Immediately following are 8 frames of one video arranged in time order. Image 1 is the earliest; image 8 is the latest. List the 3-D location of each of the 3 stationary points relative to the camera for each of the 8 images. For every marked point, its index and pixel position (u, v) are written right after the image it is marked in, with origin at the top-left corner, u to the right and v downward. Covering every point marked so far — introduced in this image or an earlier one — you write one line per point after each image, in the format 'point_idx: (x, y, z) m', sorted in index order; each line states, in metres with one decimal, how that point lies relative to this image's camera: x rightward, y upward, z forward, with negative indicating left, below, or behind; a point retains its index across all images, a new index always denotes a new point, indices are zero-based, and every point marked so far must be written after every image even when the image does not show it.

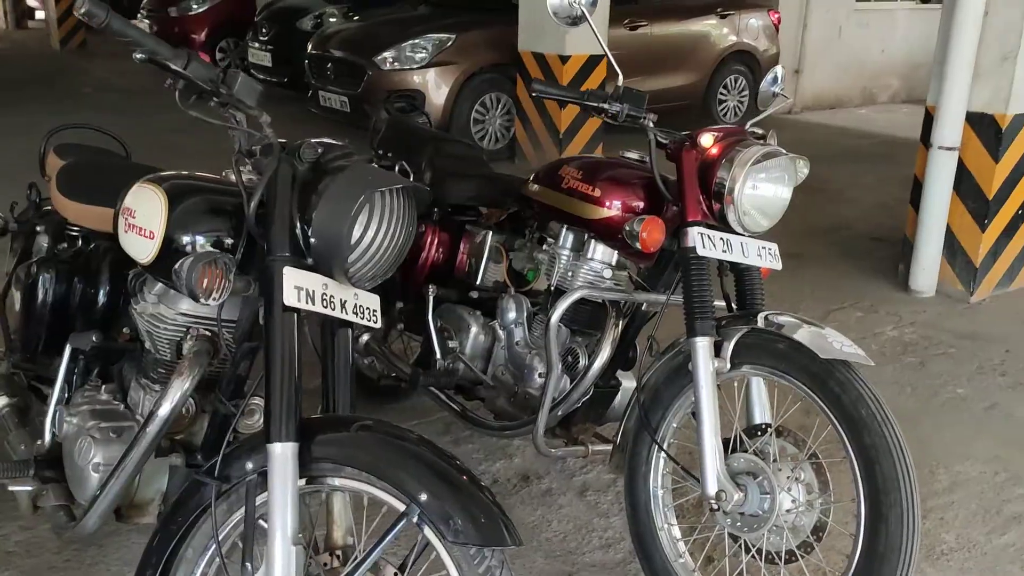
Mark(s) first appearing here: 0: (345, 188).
0: (-0.2, +0.2, +1.5) m
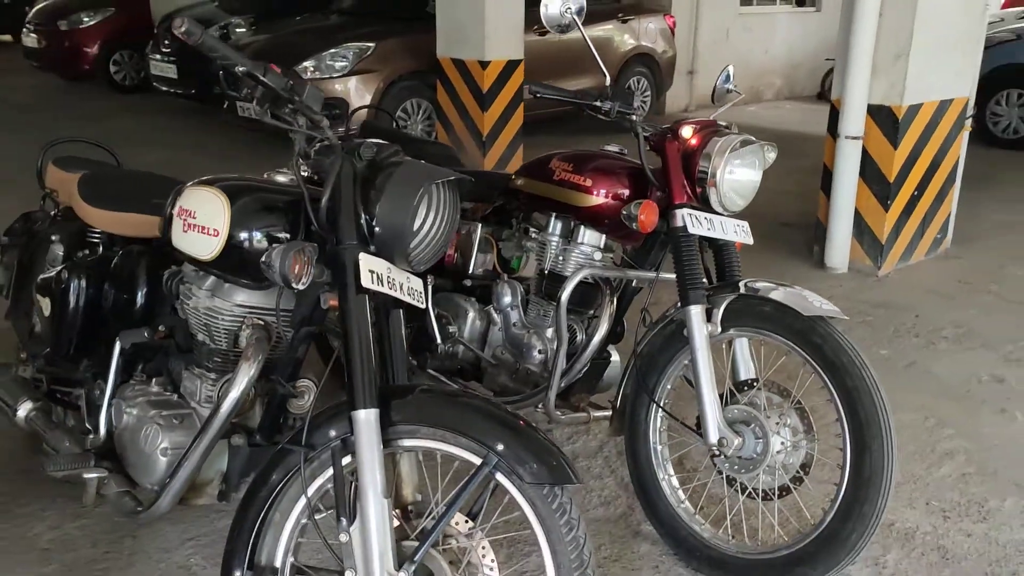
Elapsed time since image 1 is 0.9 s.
0: (-0.2, +0.2, +1.6) m
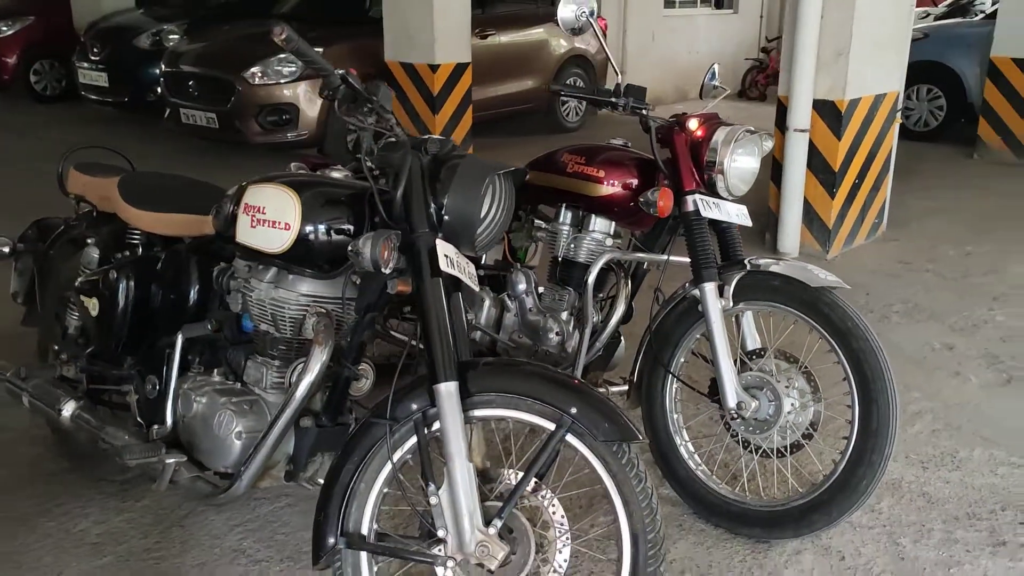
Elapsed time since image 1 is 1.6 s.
0: (-0.1, +0.2, +1.8) m
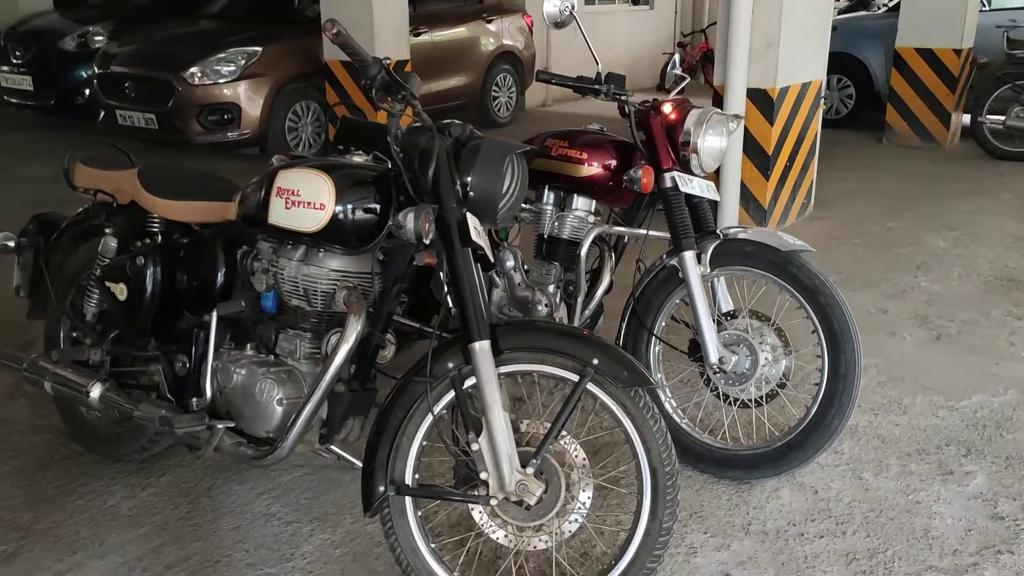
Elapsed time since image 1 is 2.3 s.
0: (0.0, +0.3, +2.0) m
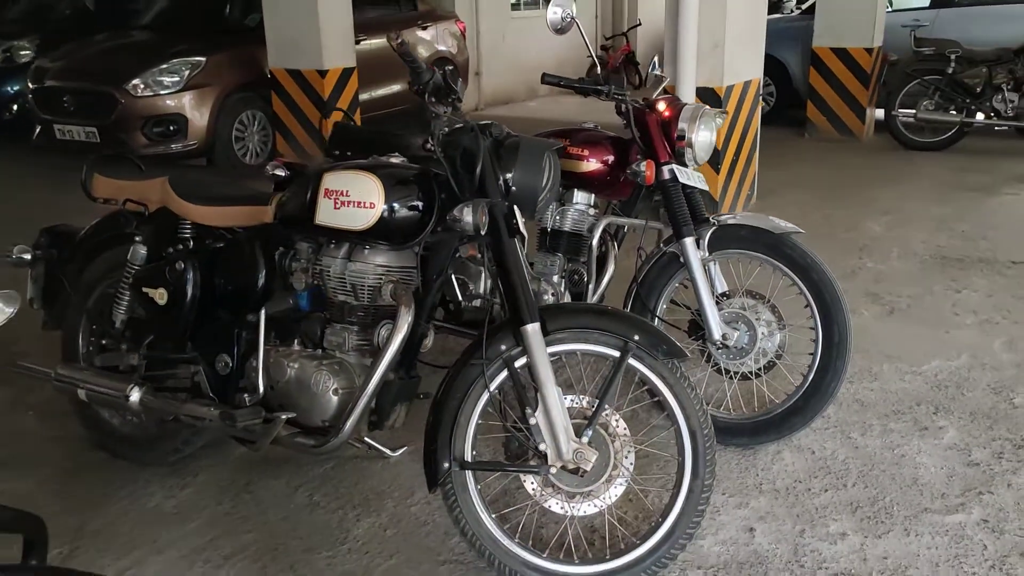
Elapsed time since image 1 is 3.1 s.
0: (0.0, +0.3, +2.1) m
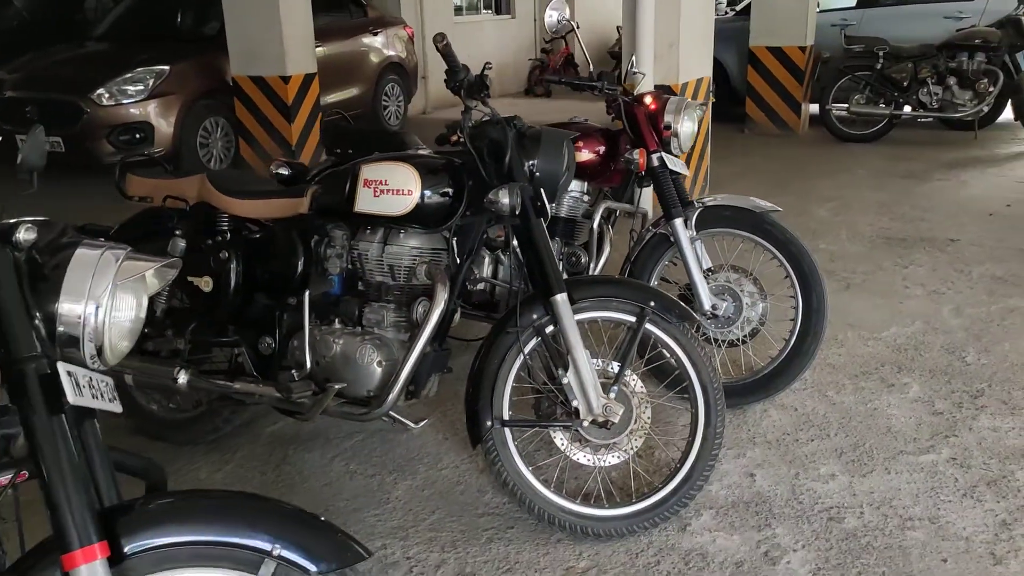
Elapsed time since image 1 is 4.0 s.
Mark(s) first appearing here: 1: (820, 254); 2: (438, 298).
0: (+0.1, +0.4, +2.4) m
1: (+1.5, +0.2, +4.6) m
2: (-0.2, 0.0, +2.4) m
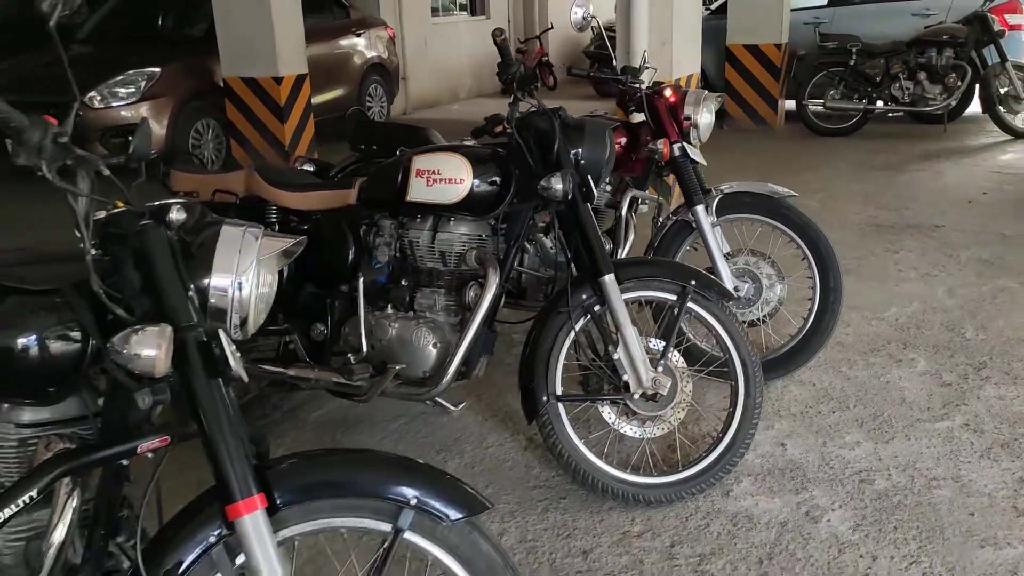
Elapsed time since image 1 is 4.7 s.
0: (+0.2, +0.4, +2.5) m
1: (+1.5, +0.2, +4.8) m
2: (-0.1, 0.0, +2.5) m
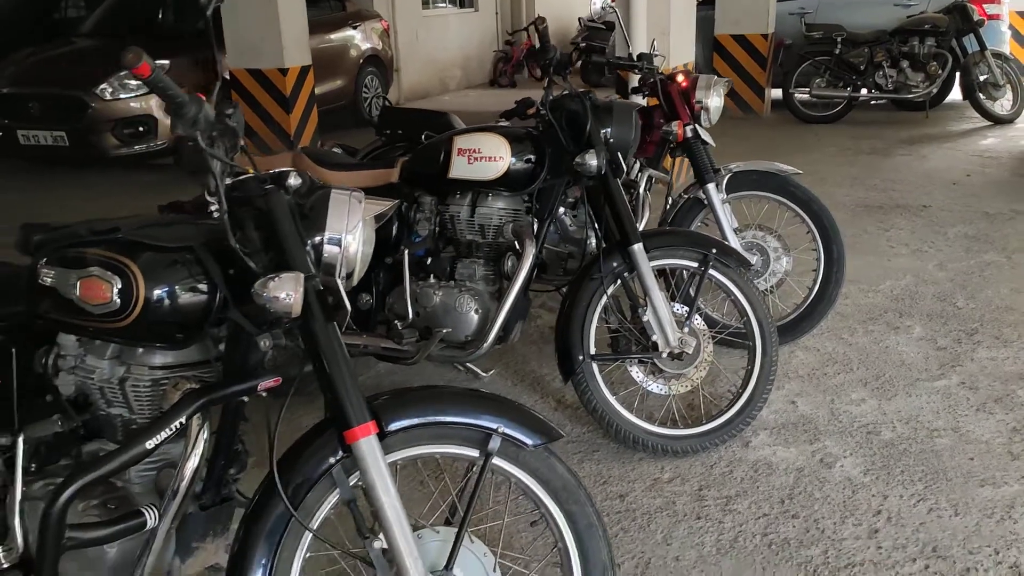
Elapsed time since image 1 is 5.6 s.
0: (+0.3, +0.5, +2.7) m
1: (+1.6, +0.3, +5.0) m
2: (0.0, +0.1, +2.7) m
